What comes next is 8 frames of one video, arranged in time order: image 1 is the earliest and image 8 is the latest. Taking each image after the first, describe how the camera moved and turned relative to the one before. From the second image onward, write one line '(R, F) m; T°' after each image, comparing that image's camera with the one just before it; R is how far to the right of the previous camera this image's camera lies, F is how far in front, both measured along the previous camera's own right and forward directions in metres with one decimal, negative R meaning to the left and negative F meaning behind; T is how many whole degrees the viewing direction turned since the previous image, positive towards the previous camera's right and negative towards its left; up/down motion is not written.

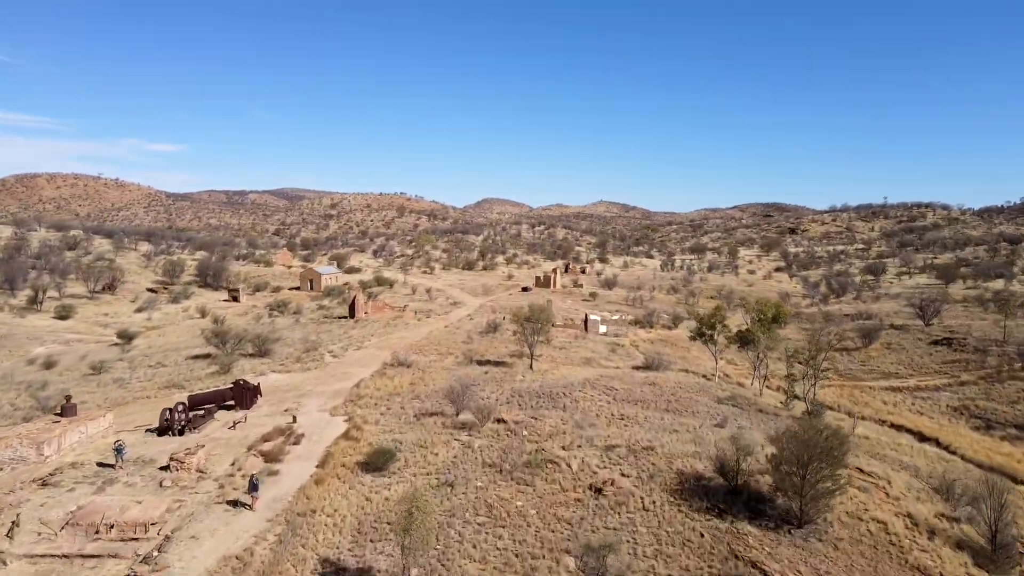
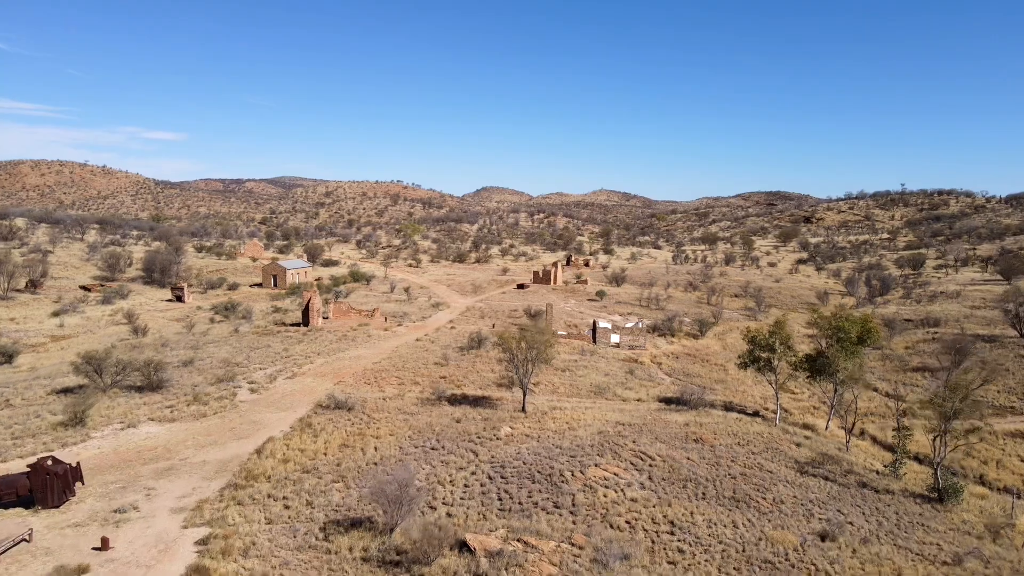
(+0.5, +8.8) m; 0°
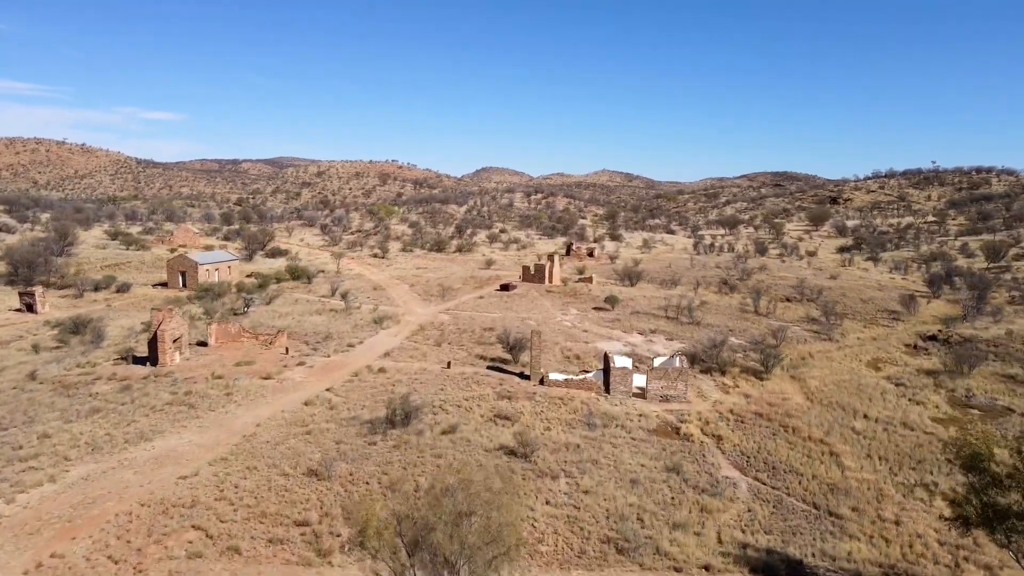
(+1.2, +13.7) m; 0°
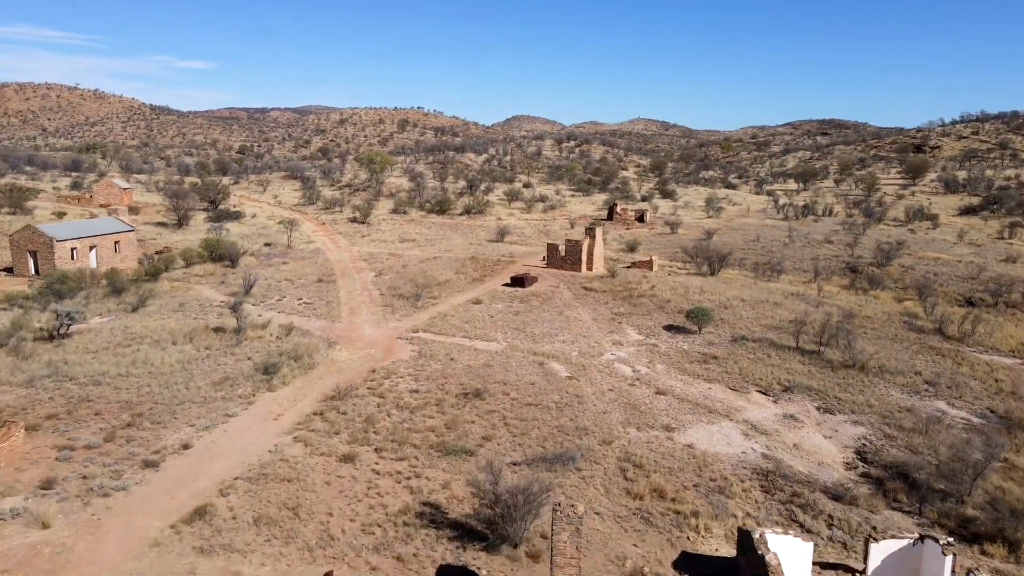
(+0.5, +15.7) m; -2°
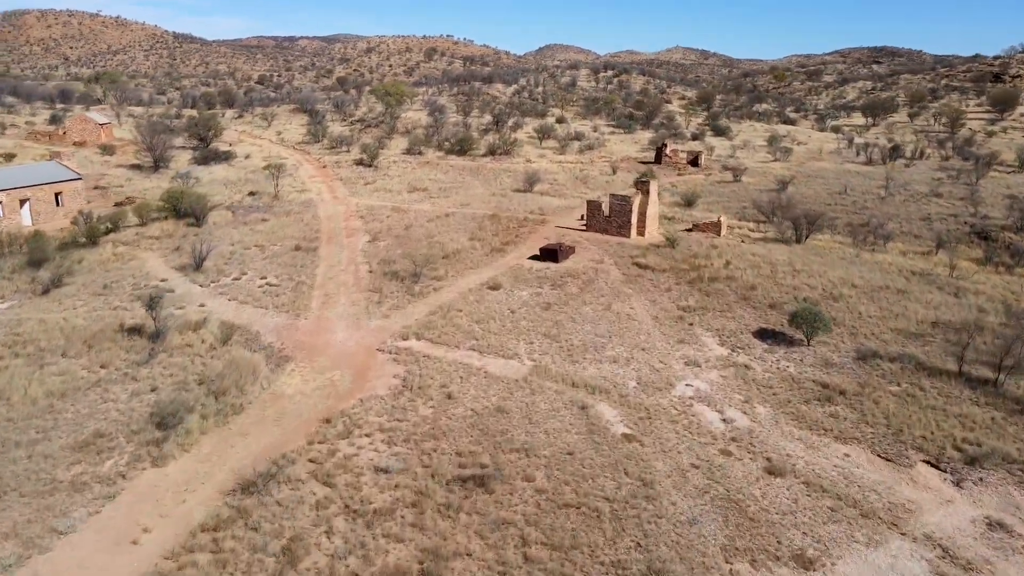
(0.0, +6.4) m; -2°
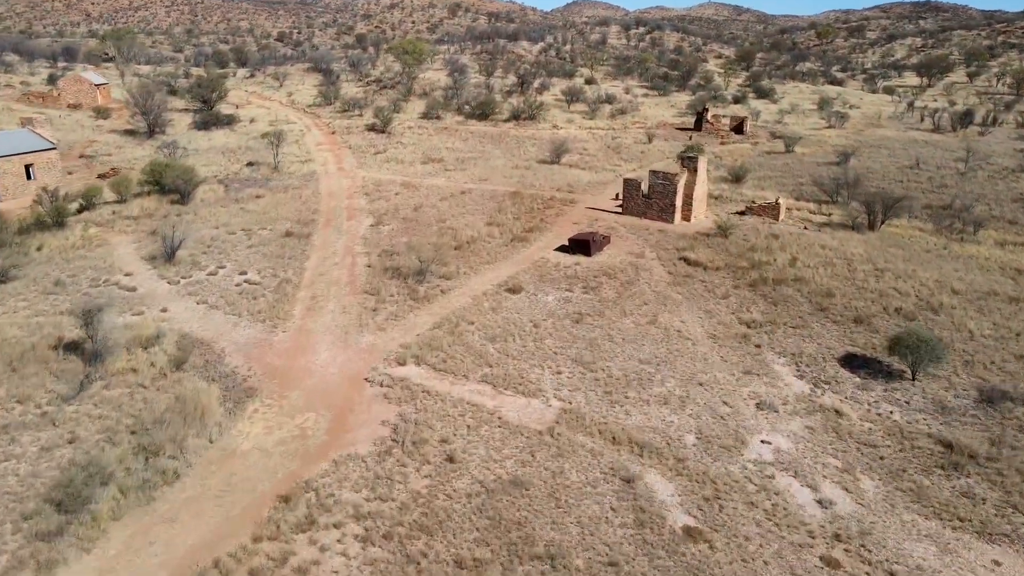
(0.0, +3.2) m; -2°
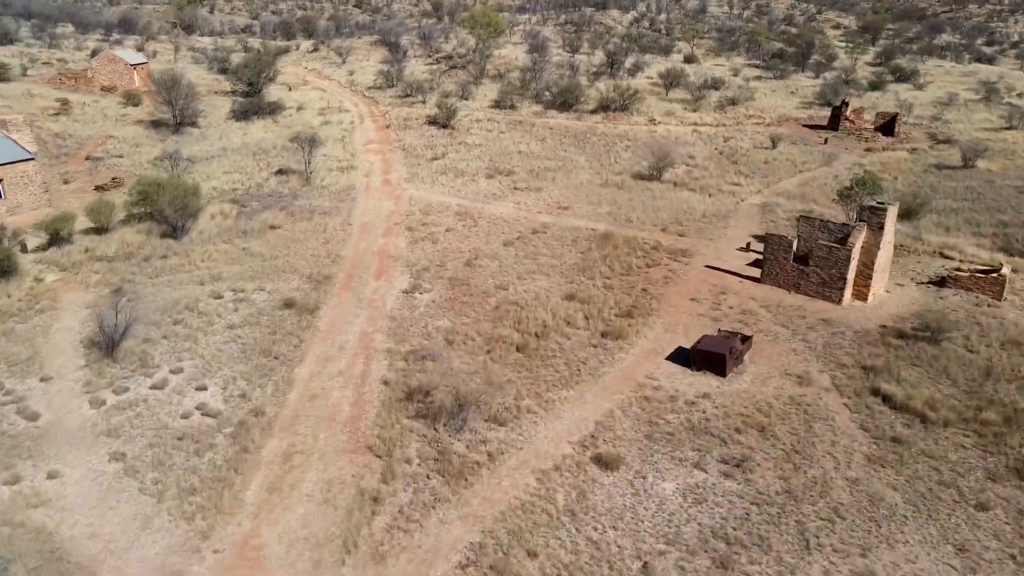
(-0.3, +6.1) m; -6°
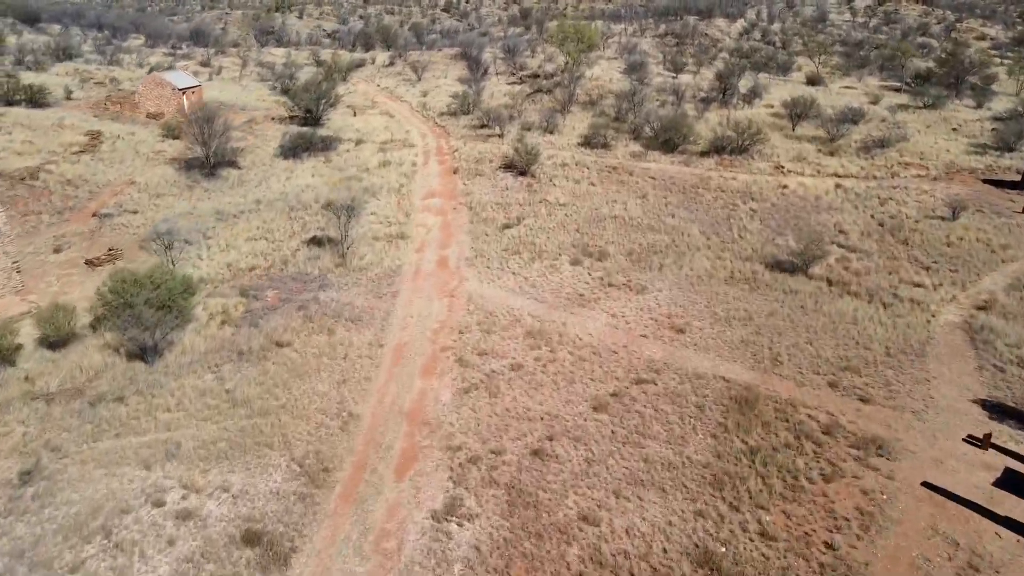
(-0.3, +5.6) m; -6°
